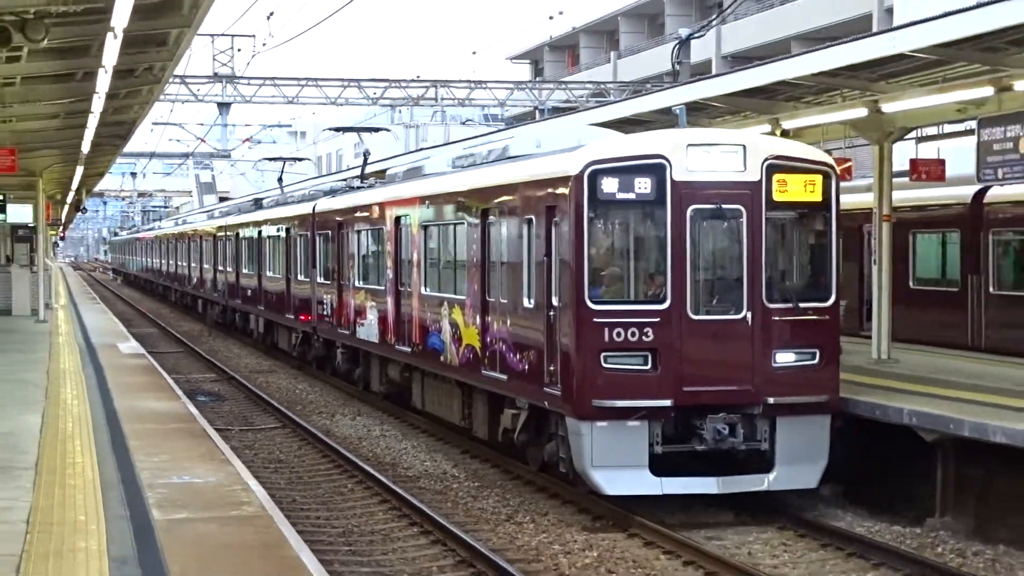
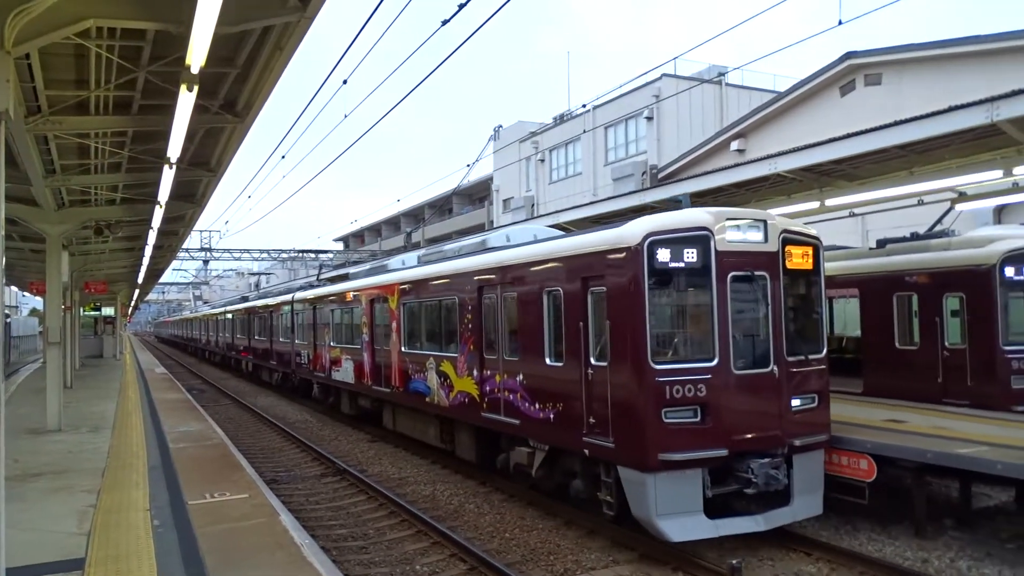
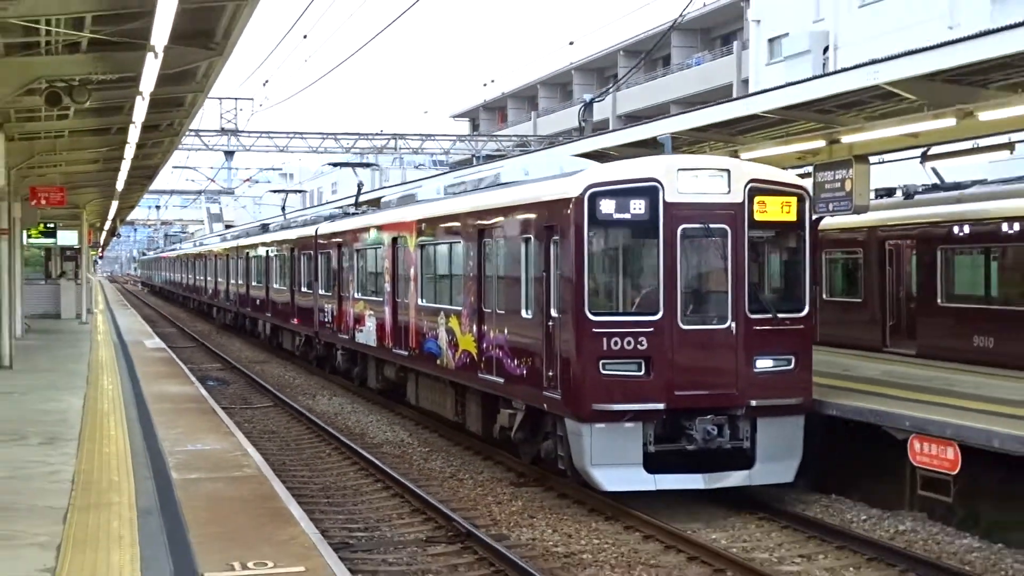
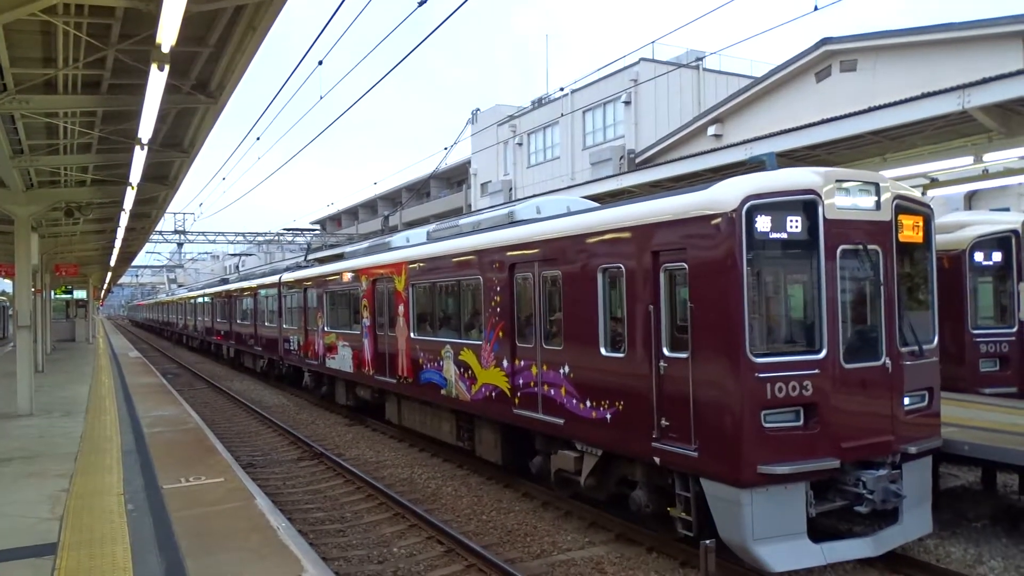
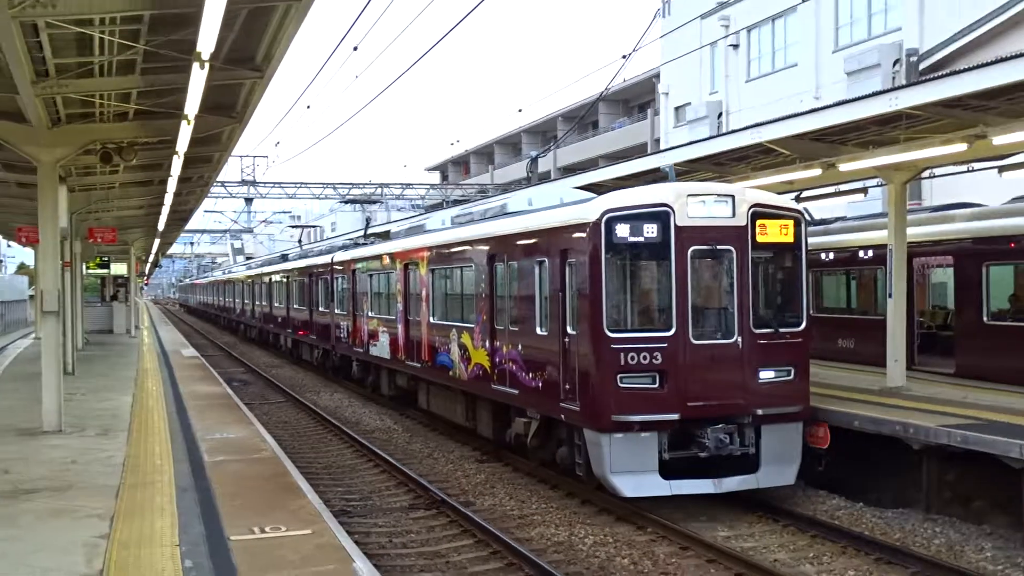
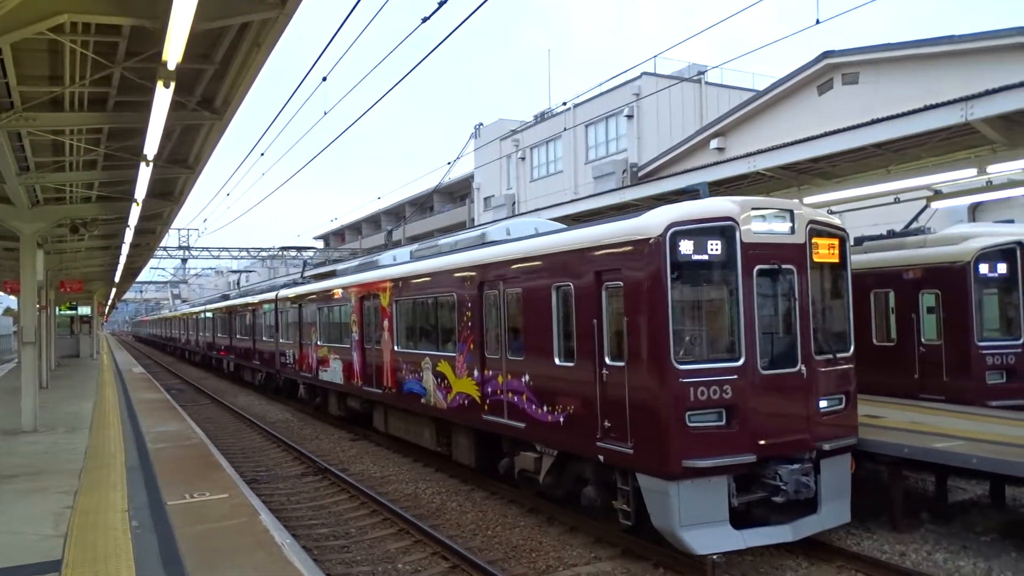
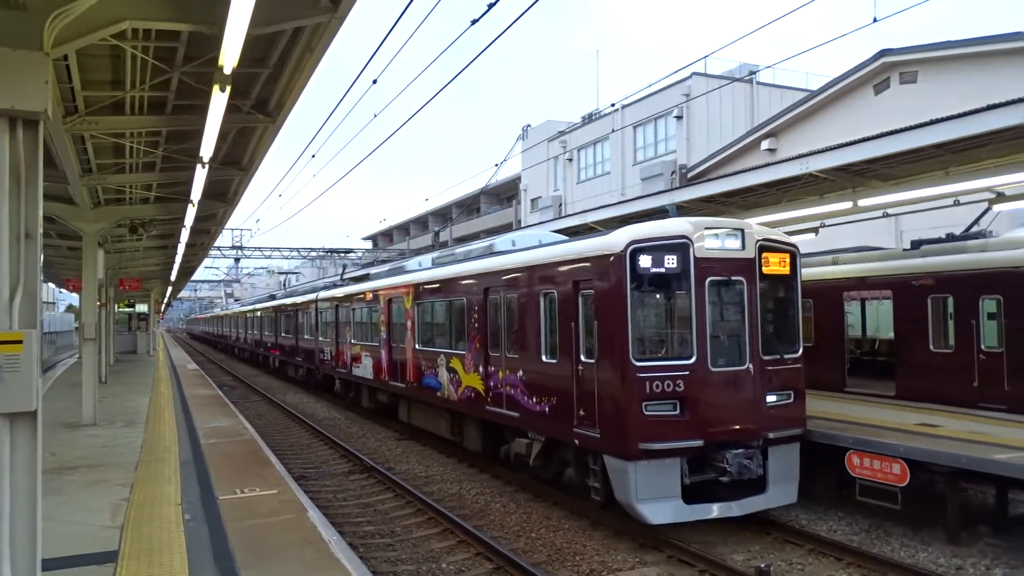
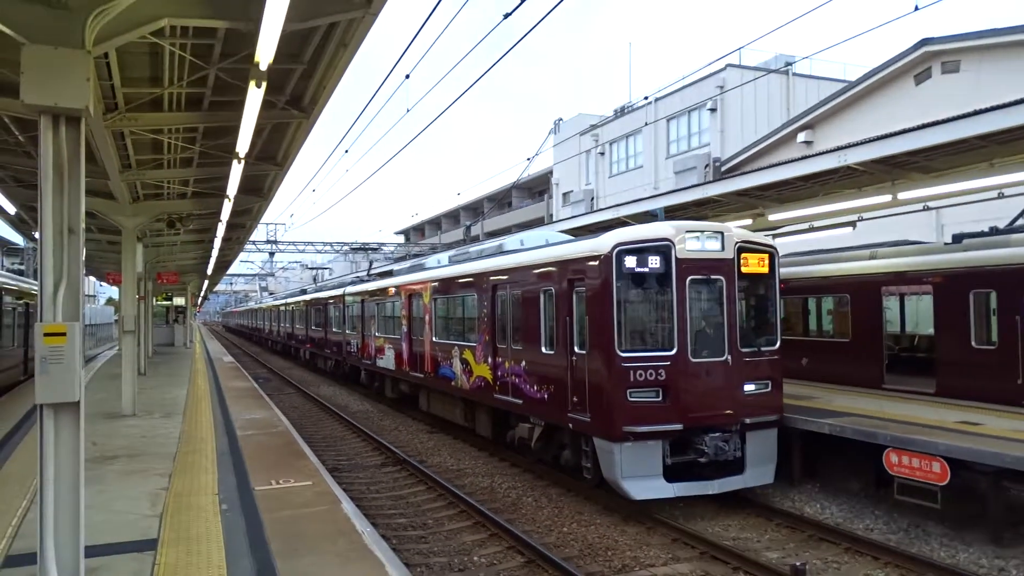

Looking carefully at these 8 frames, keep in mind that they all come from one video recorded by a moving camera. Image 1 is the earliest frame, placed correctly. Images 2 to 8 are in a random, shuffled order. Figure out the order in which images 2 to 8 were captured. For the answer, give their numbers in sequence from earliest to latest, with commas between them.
3, 5, 8, 7, 2, 6, 4
